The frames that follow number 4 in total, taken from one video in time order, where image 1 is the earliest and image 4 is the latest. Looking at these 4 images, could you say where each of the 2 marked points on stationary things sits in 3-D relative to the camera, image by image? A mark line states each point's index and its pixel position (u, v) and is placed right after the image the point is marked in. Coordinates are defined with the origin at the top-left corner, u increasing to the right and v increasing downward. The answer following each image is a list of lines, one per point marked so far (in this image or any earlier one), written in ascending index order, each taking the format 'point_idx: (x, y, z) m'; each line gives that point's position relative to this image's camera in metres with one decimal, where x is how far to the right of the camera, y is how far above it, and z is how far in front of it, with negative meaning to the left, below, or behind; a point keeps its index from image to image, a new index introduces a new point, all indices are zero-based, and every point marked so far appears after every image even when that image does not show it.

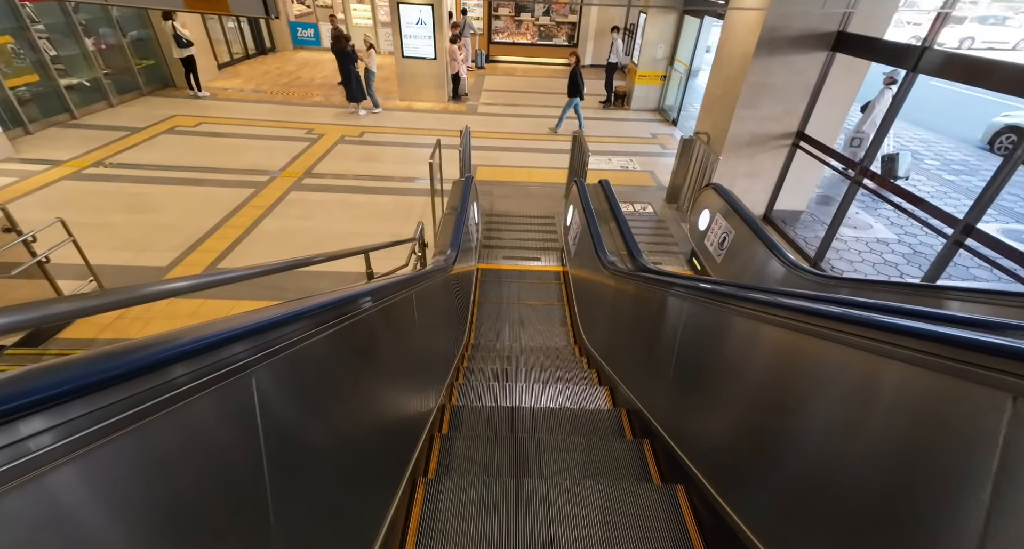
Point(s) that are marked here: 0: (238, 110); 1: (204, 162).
0: (-5.7, +3.4, +8.9) m
1: (-4.8, +1.8, +6.7) m
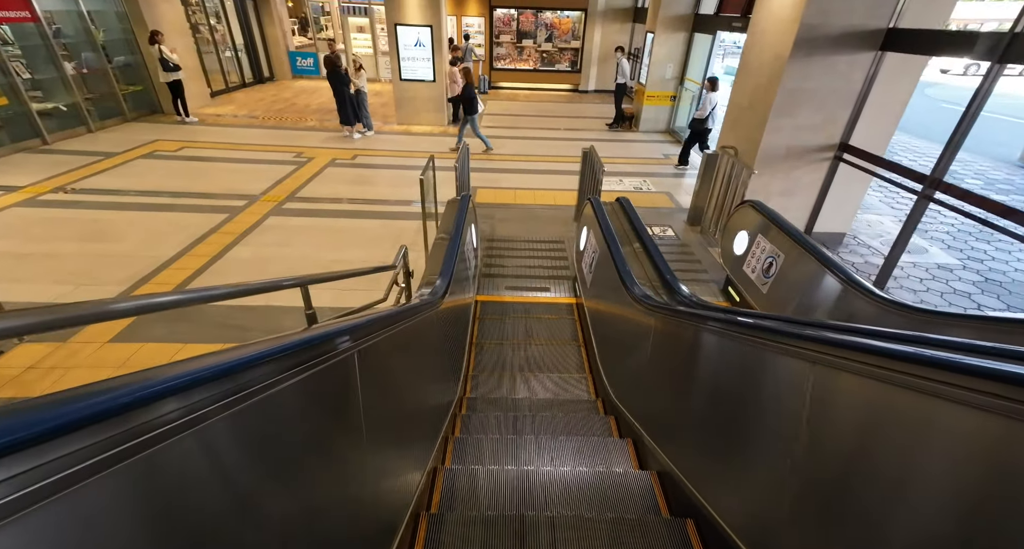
0: (-5.6, +2.8, +8.4) m
1: (-4.8, +1.3, +6.2) m
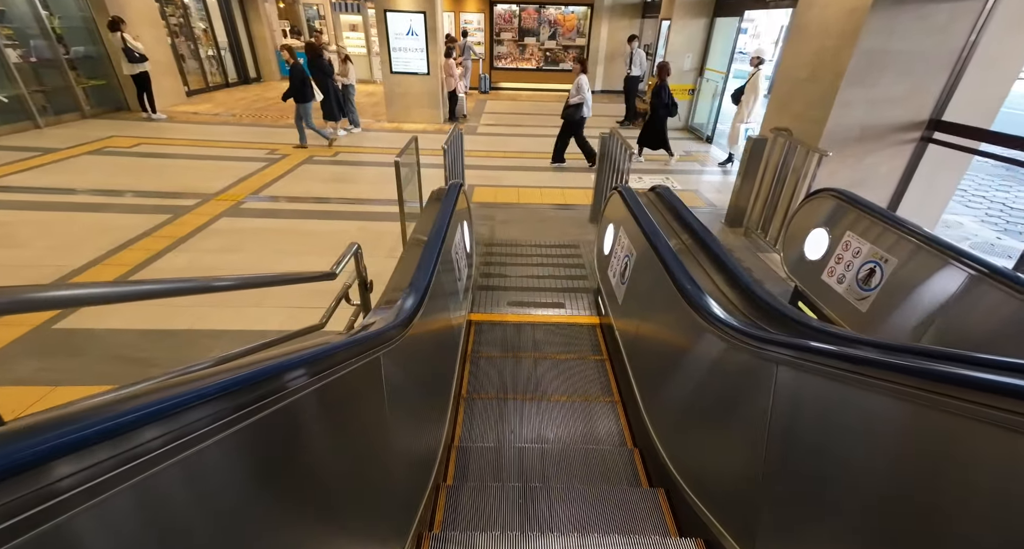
0: (-5.6, +2.5, +7.6) m
1: (-4.7, +1.1, +5.2) m
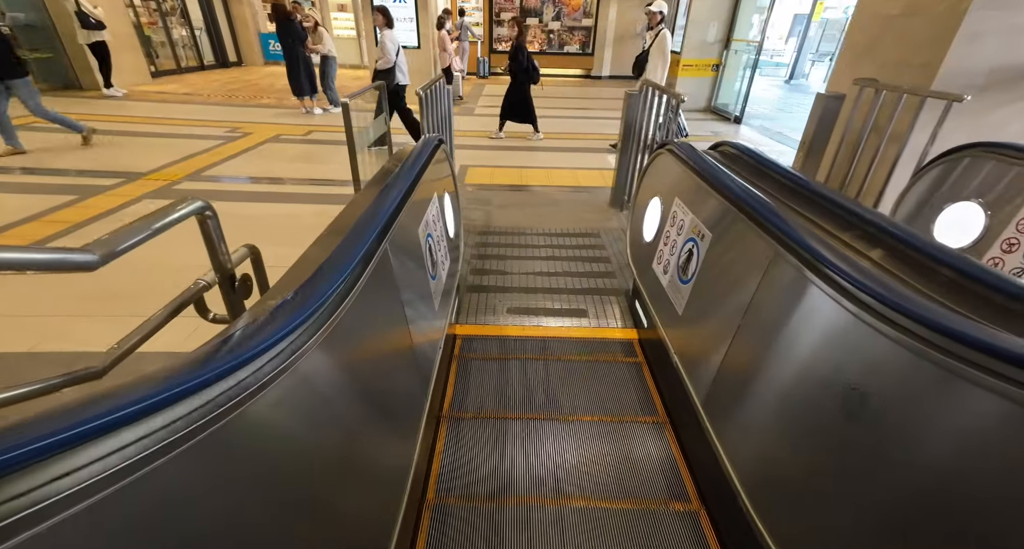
0: (-5.6, +2.5, +6.6) m
1: (-4.7, +1.1, +4.3) m
